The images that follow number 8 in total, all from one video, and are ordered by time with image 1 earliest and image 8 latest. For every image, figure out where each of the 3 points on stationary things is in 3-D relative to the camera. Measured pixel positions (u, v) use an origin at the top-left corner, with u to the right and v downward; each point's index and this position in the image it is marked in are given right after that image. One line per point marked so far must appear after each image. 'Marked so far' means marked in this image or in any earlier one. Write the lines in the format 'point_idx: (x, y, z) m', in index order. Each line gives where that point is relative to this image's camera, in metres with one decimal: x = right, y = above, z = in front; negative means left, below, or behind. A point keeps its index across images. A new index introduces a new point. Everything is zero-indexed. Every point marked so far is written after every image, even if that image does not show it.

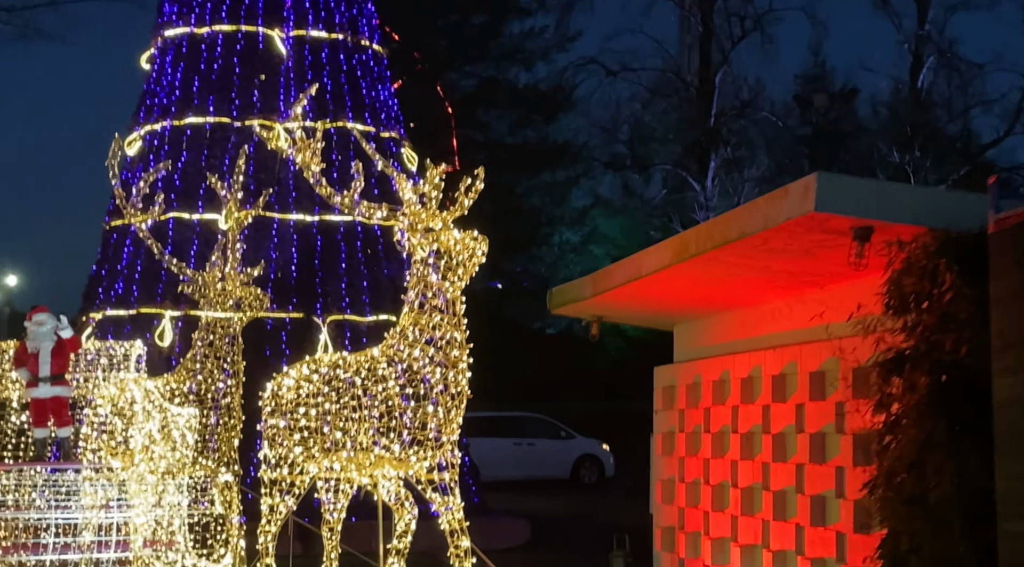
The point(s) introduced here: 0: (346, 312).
0: (-1.5, -0.3, +10.4) m
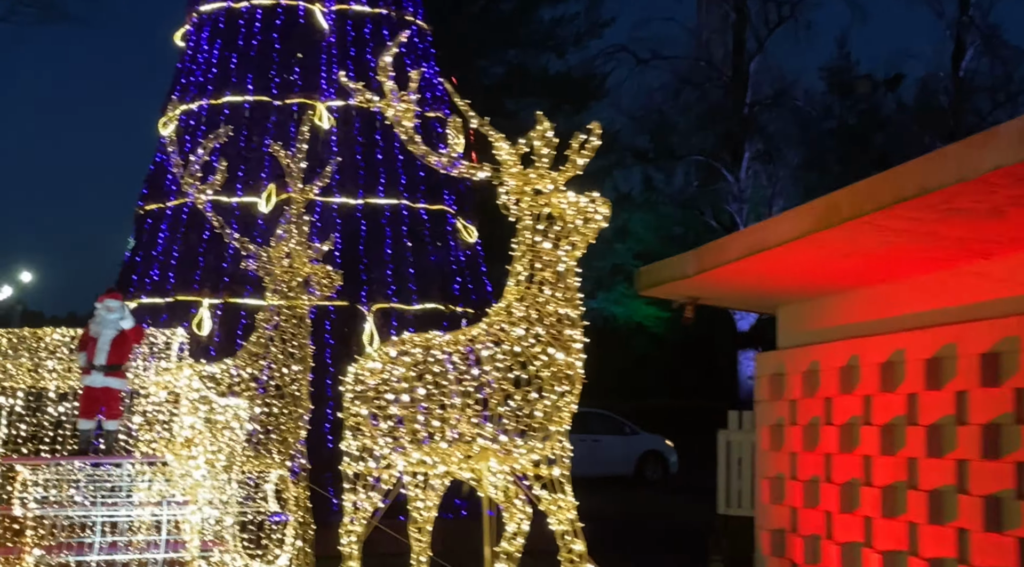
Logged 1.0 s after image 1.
0: (-1.0, -0.1, +9.9) m
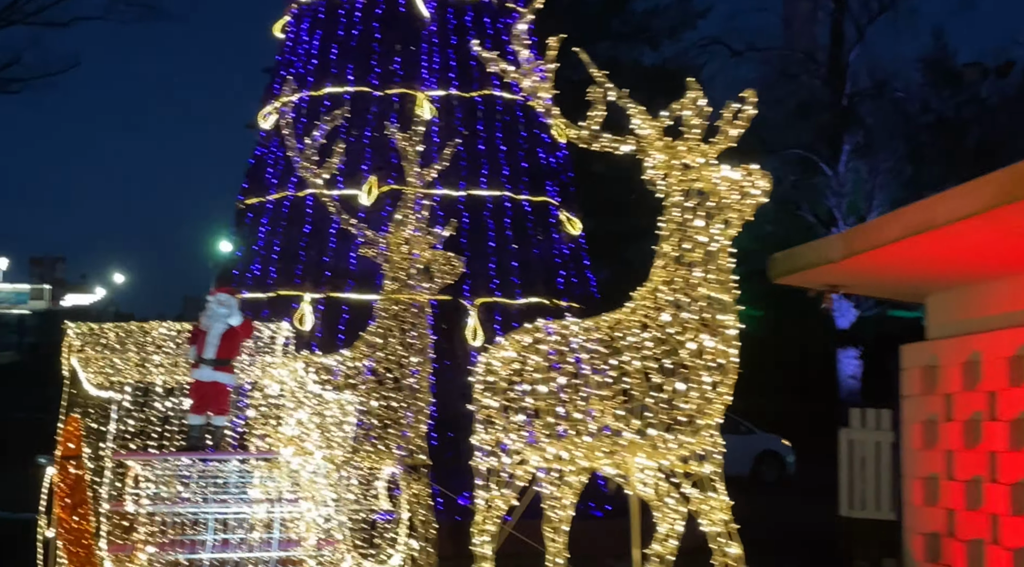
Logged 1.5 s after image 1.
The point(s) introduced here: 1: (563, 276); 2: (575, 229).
0: (-0.1, -0.1, +9.6) m
1: (+0.4, +0.1, +10.0) m
2: (+0.6, +0.5, +10.2) m
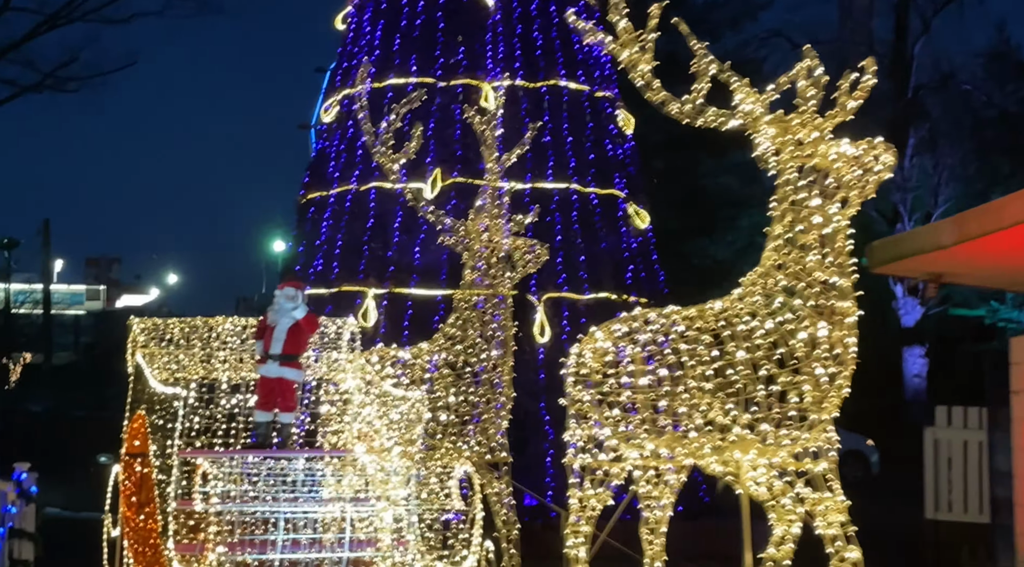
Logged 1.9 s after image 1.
0: (+0.4, 0.0, +9.4) m
1: (+1.0, +0.1, +9.8) m
2: (+1.1, +0.5, +10.0) m
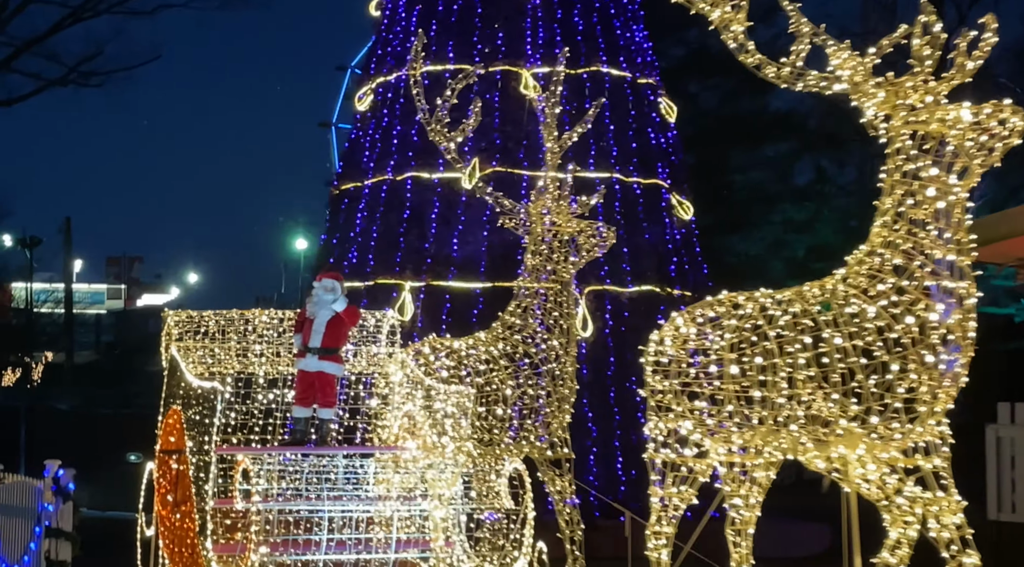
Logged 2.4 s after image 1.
0: (+0.7, 0.0, +9.1) m
1: (+1.3, +0.2, +9.5) m
2: (+1.4, +0.6, +9.7) m
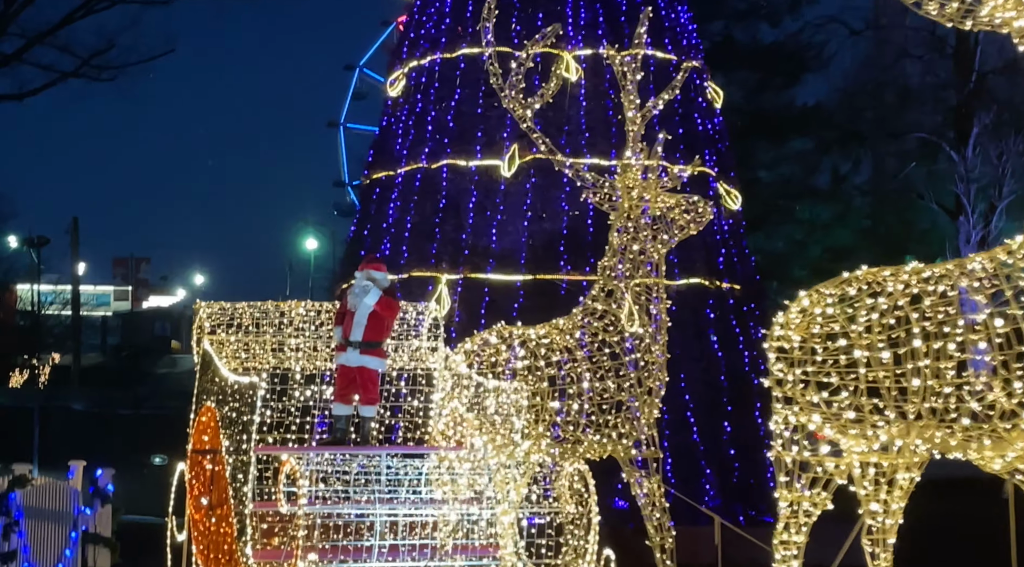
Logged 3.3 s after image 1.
0: (+1.0, +0.1, +8.7) m
1: (+1.6, +0.2, +9.0) m
2: (+1.8, +0.6, +9.2) m
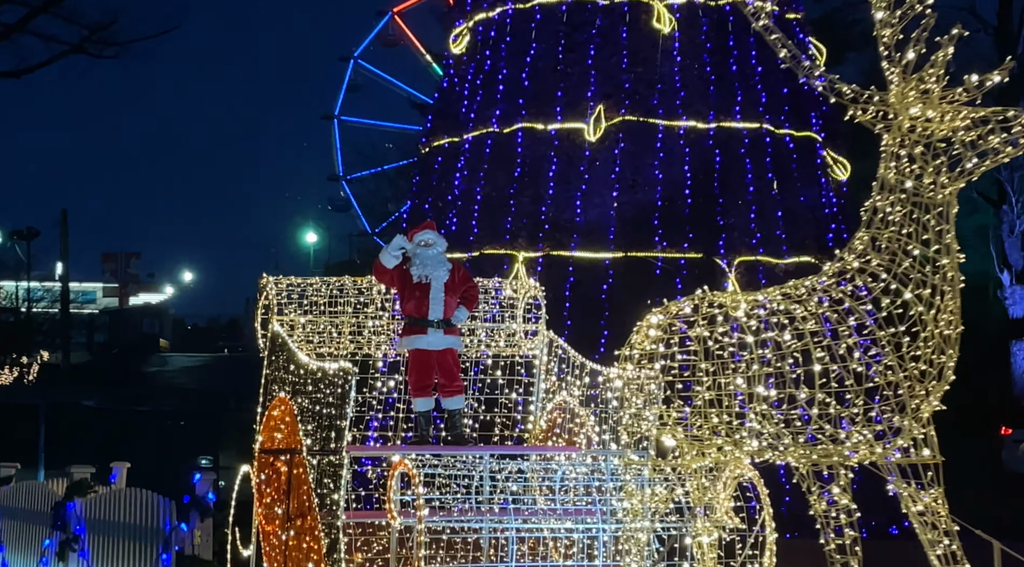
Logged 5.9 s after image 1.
0: (+1.6, +0.2, +7.7) m
1: (+2.2, +0.4, +8.0) m
2: (+2.3, +0.8, +8.2) m
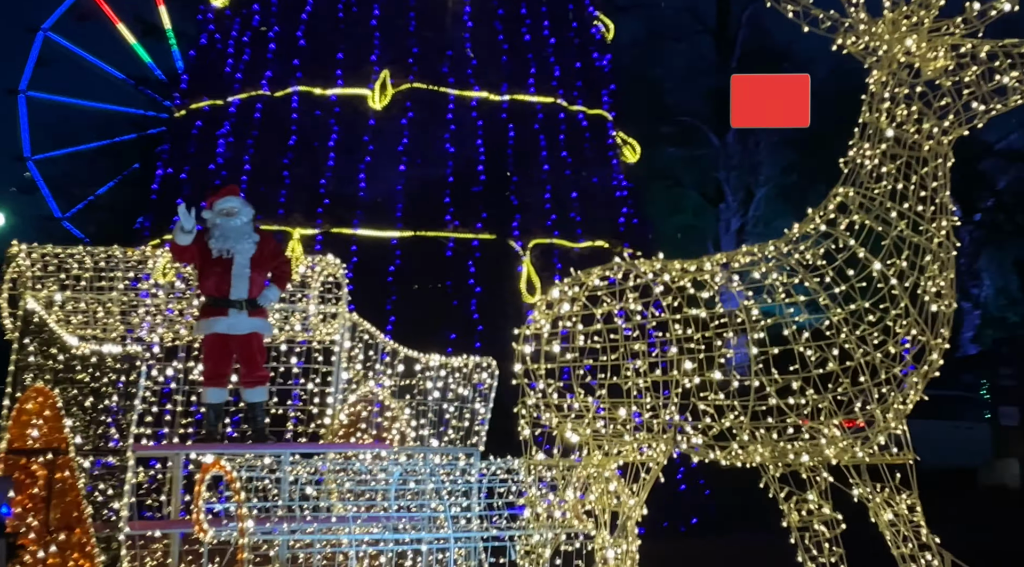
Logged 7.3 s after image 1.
0: (+0.3, +0.3, +7.2) m
1: (+0.7, +0.5, +7.7) m
2: (+0.8, +0.9, +8.0) m
